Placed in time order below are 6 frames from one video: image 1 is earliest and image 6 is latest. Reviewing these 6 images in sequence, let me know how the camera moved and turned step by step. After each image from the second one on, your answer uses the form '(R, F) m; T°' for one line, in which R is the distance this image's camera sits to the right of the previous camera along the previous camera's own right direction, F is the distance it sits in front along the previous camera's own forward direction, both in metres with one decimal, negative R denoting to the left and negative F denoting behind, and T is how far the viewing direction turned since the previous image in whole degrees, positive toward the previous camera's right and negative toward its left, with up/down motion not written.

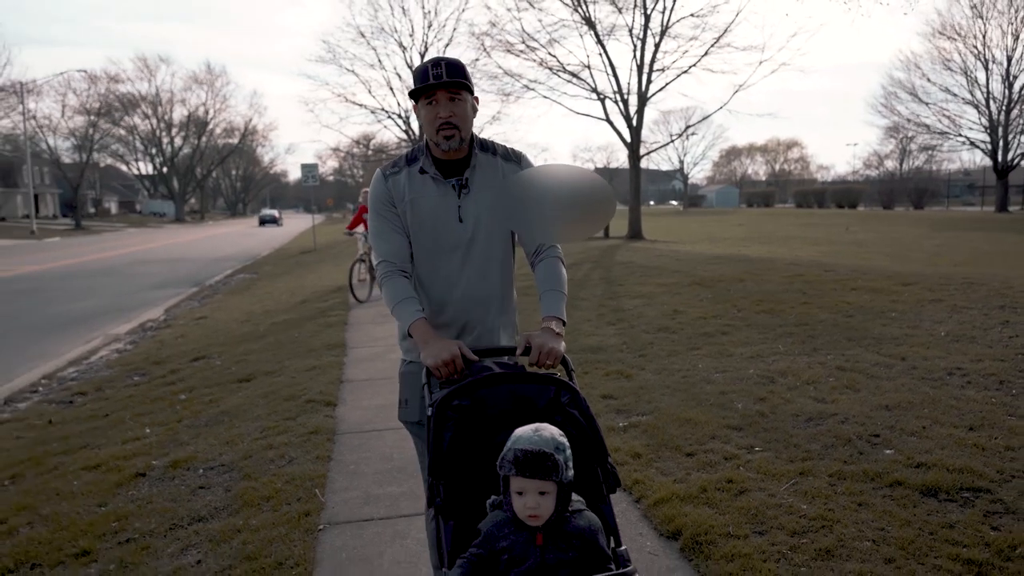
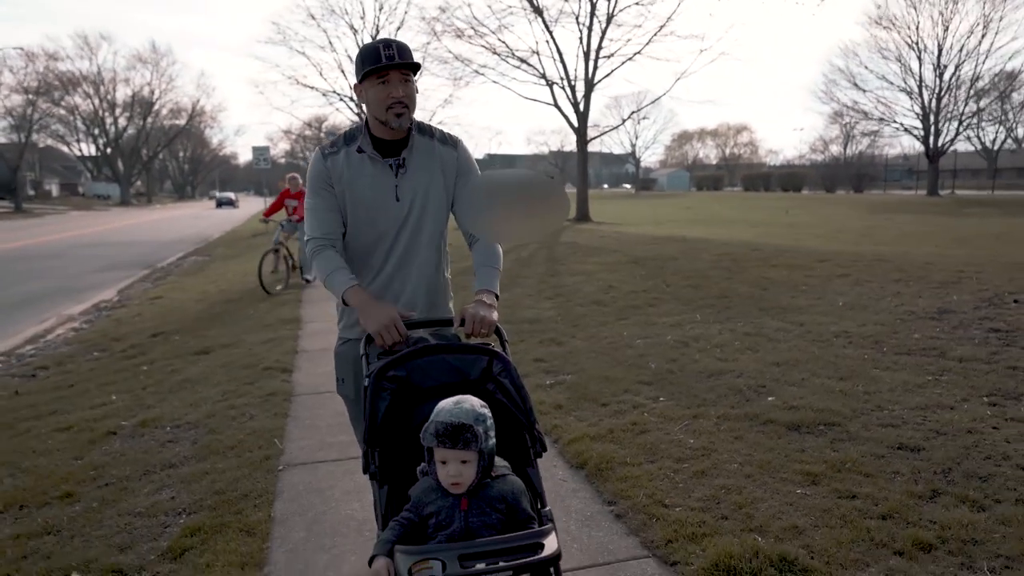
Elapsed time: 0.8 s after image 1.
(+0.1, -0.7) m; +3°
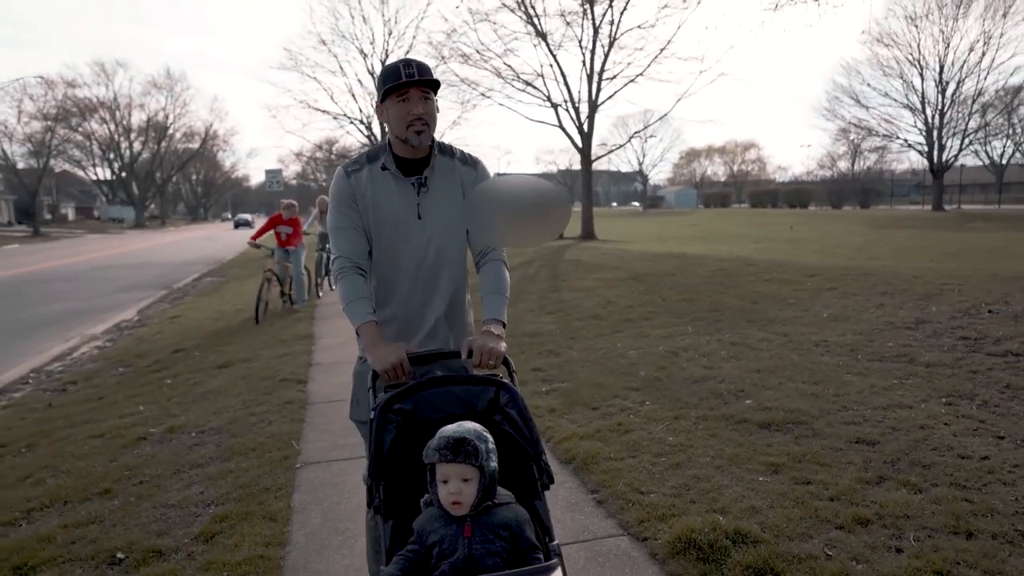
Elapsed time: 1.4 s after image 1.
(+0.1, -0.5) m; -1°
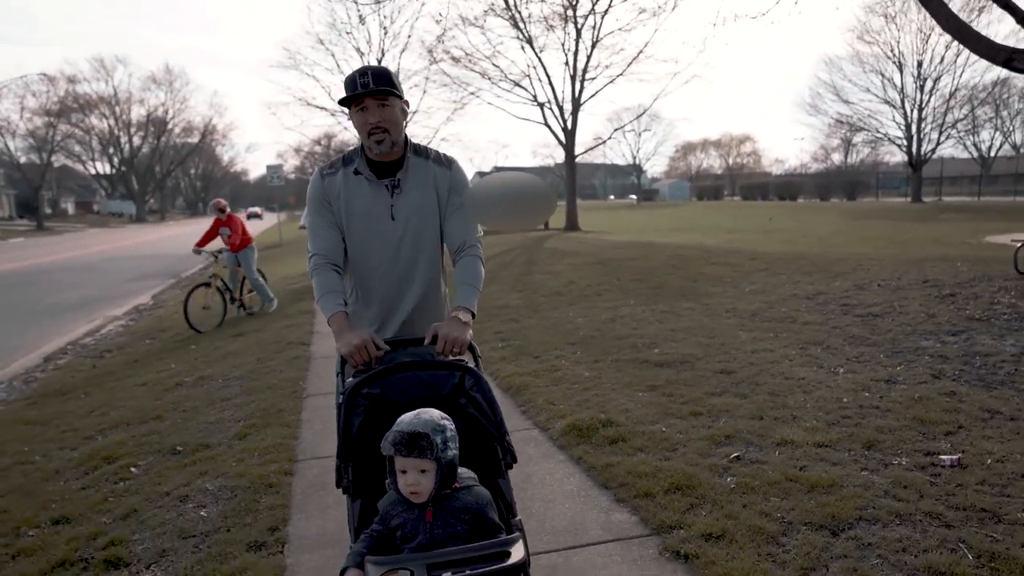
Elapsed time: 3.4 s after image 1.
(+0.4, -1.6) m; 0°
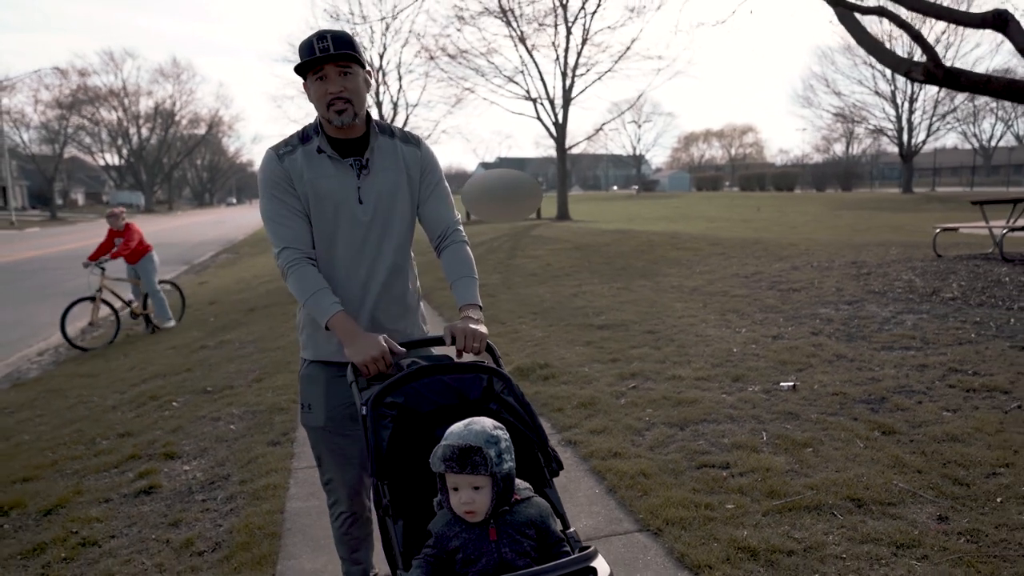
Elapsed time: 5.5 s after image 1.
(+0.4, -1.4) m; 0°
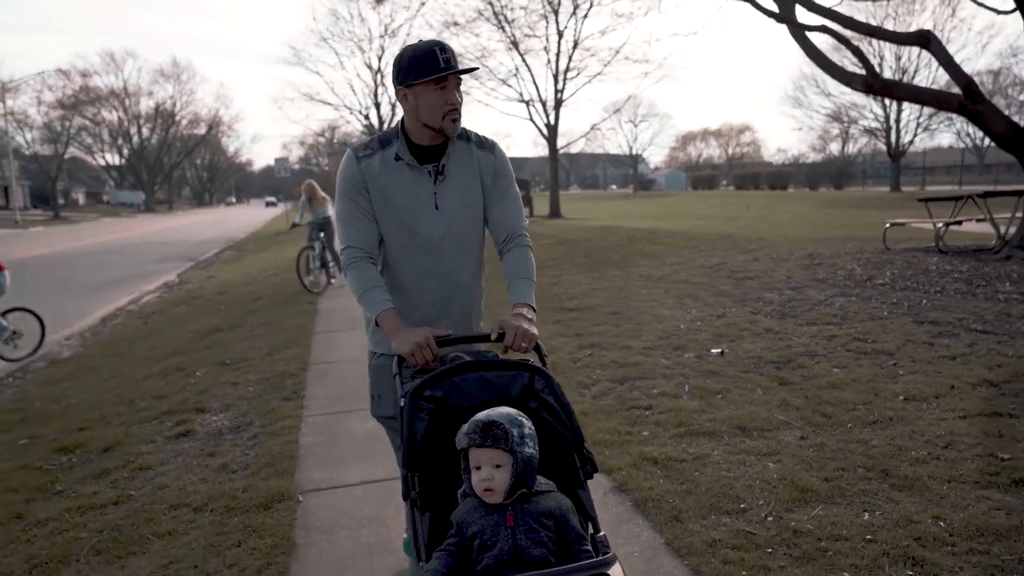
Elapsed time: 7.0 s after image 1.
(+0.2, -1.0) m; 0°
